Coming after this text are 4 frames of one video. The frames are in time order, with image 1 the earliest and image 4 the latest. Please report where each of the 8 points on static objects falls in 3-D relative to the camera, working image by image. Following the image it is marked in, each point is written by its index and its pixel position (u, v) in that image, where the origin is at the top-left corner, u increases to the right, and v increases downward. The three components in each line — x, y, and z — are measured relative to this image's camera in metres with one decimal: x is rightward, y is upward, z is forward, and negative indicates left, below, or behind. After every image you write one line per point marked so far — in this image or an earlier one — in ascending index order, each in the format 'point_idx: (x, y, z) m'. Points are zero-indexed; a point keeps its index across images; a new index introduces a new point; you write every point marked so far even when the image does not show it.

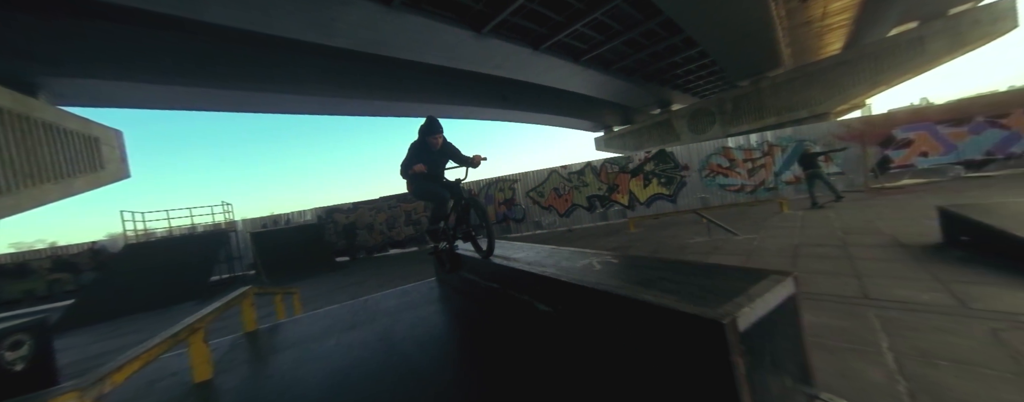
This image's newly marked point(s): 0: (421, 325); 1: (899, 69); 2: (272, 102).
0: (-1.1, -1.2, +2.9) m
1: (+28.5, +9.8, +18.8) m
2: (-11.1, +4.6, +12.0) m
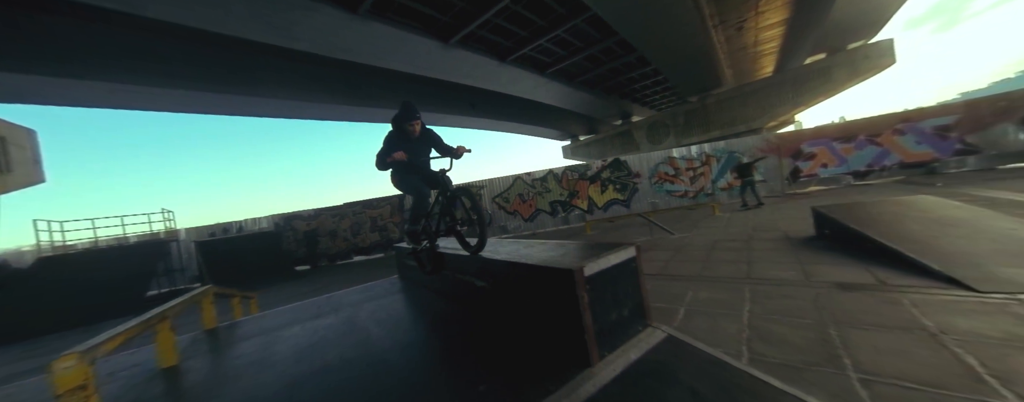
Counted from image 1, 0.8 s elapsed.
0: (-1.7, -1.3, +3.2) m
1: (+26.0, +9.4, +22.3) m
2: (-12.6, +4.3, +11.4) m
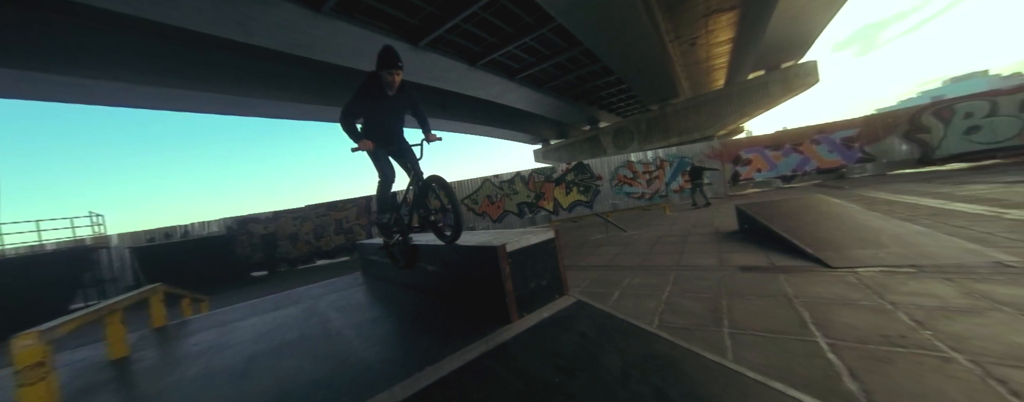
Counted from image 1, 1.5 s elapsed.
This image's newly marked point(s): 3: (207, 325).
0: (-2.3, -1.2, +3.4) m
1: (+23.4, +9.3, +25.2) m
2: (-14.0, +4.2, +10.6) m
3: (-3.7, -1.5, +3.1) m
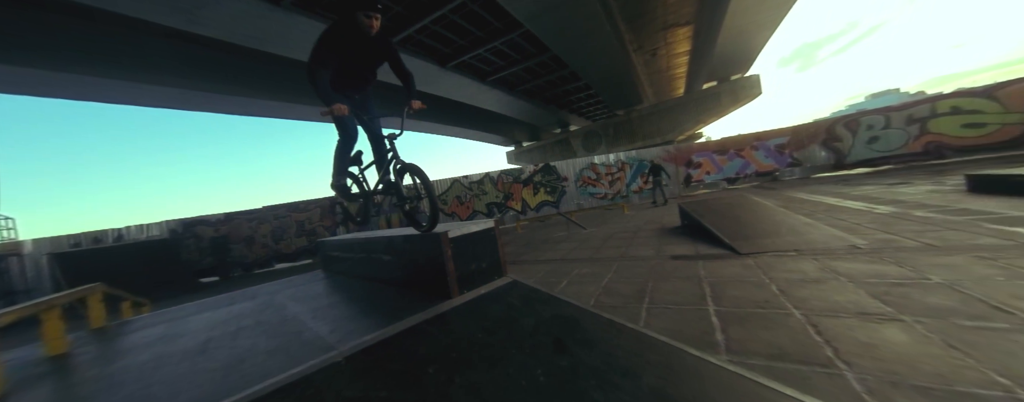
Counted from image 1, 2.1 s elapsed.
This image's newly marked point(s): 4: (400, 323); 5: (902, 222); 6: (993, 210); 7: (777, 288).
0: (-2.9, -1.2, +3.5) m
1: (+20.7, +9.3, +27.6) m
2: (-15.2, +4.2, +9.6) m
3: (-4.3, -1.5, +3.1) m
4: (-0.8, -0.9, +1.9) m
5: (+7.3, -0.4, +4.8) m
6: (+8.7, -0.2, +4.7) m
7: (+3.2, -1.1, +3.1) m
